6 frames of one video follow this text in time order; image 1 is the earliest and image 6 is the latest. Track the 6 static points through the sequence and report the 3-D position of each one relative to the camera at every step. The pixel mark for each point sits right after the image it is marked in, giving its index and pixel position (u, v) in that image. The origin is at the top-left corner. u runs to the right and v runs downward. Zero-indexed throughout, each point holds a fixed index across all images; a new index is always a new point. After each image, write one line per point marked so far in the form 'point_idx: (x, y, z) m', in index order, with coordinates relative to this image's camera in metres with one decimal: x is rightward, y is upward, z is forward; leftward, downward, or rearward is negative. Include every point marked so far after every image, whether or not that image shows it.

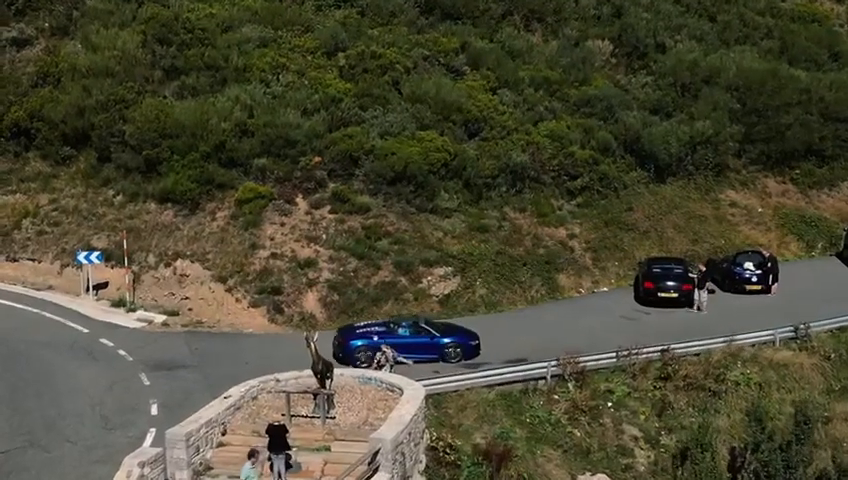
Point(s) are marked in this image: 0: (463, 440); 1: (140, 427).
0: (+0.7, -3.6, +19.6) m
1: (-5.2, -3.4, +20.0) m
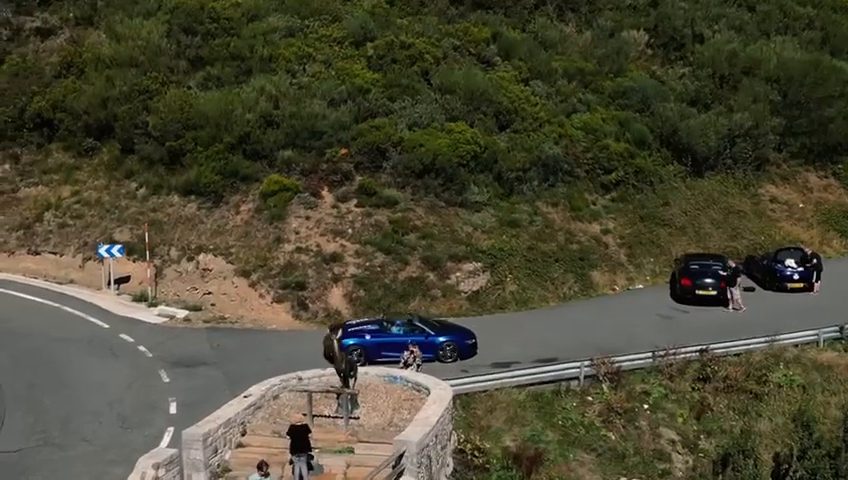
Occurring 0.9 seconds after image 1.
0: (+1.2, -3.5, +18.7) m
1: (-4.7, -3.3, +19.3) m
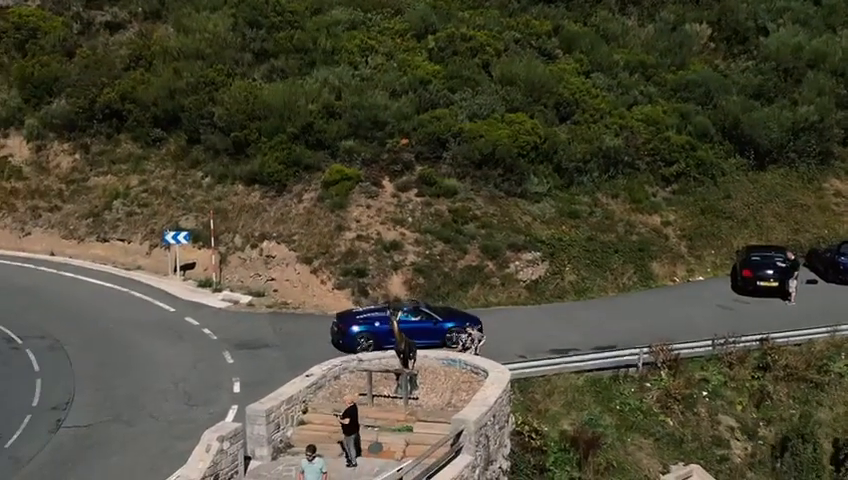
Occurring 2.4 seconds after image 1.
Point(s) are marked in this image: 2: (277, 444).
0: (+2.2, -3.2, +18.9) m
1: (-3.6, -3.0, +19.8) m
2: (-2.3, -3.2, +17.3) m
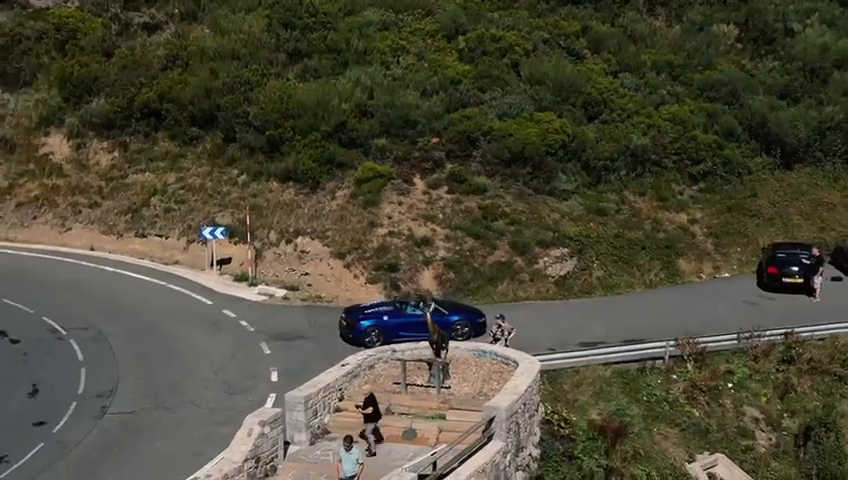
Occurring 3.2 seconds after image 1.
0: (+2.7, -3.1, +19.4) m
1: (-3.1, -2.8, +20.4) m
2: (-1.8, -3.1, +17.9) m
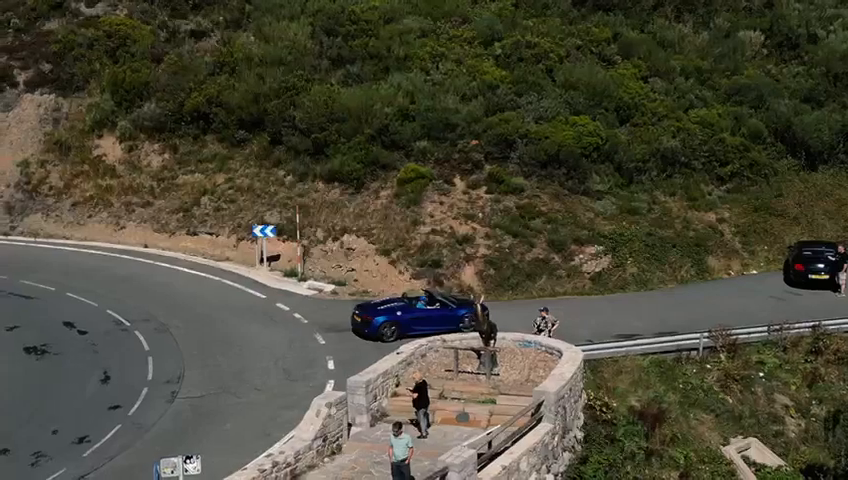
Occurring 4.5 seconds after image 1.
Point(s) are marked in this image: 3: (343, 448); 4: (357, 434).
0: (+3.7, -3.1, +20.7) m
1: (-2.1, -2.8, +21.8) m
2: (-0.9, -3.1, +19.2) m
3: (-1.4, -3.5, +18.3) m
4: (-1.2, -3.3, +18.7) m
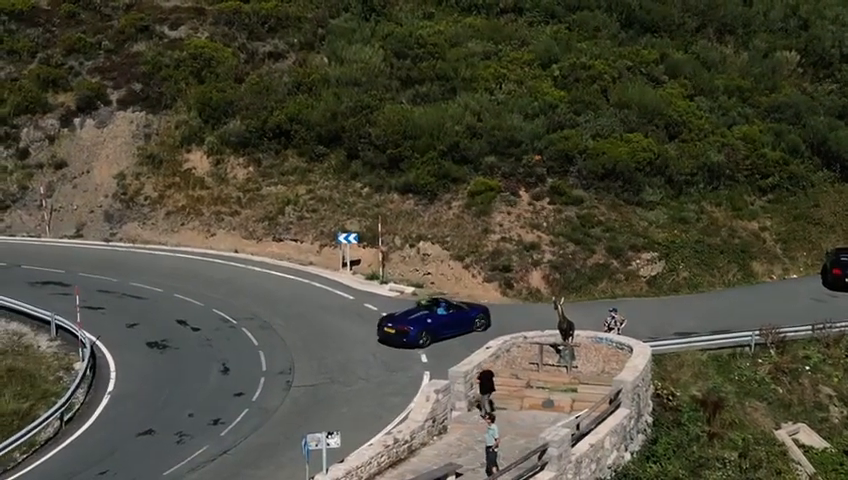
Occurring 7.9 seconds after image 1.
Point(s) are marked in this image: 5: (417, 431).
0: (+5.6, -3.2, +23.5) m
1: (-0.2, -3.0, +24.7) m
2: (+1.0, -3.2, +22.1) m
3: (+0.5, -3.7, +21.2) m
4: (+0.7, -3.5, +21.6) m
5: (-0.1, -3.5, +19.9) m
